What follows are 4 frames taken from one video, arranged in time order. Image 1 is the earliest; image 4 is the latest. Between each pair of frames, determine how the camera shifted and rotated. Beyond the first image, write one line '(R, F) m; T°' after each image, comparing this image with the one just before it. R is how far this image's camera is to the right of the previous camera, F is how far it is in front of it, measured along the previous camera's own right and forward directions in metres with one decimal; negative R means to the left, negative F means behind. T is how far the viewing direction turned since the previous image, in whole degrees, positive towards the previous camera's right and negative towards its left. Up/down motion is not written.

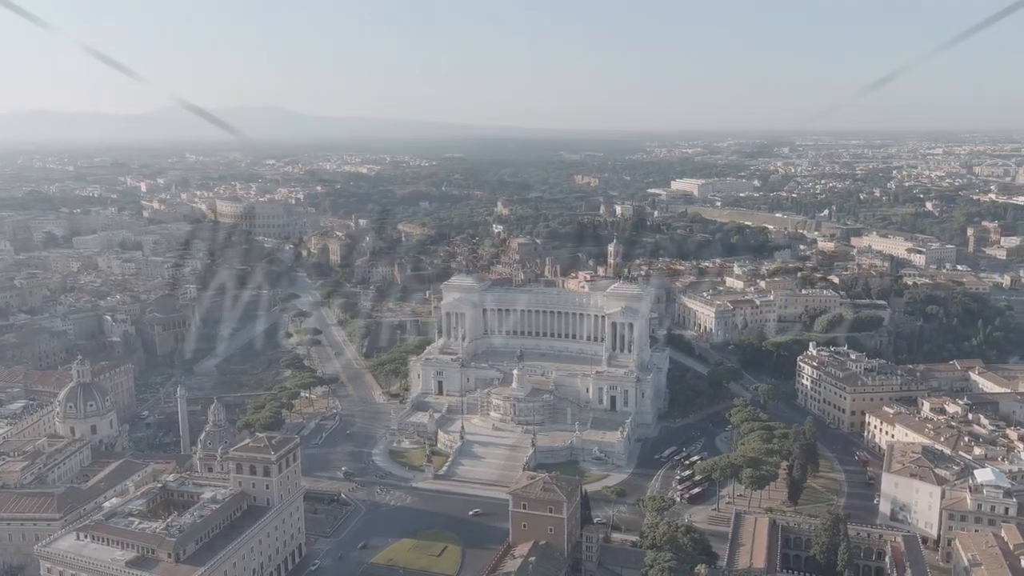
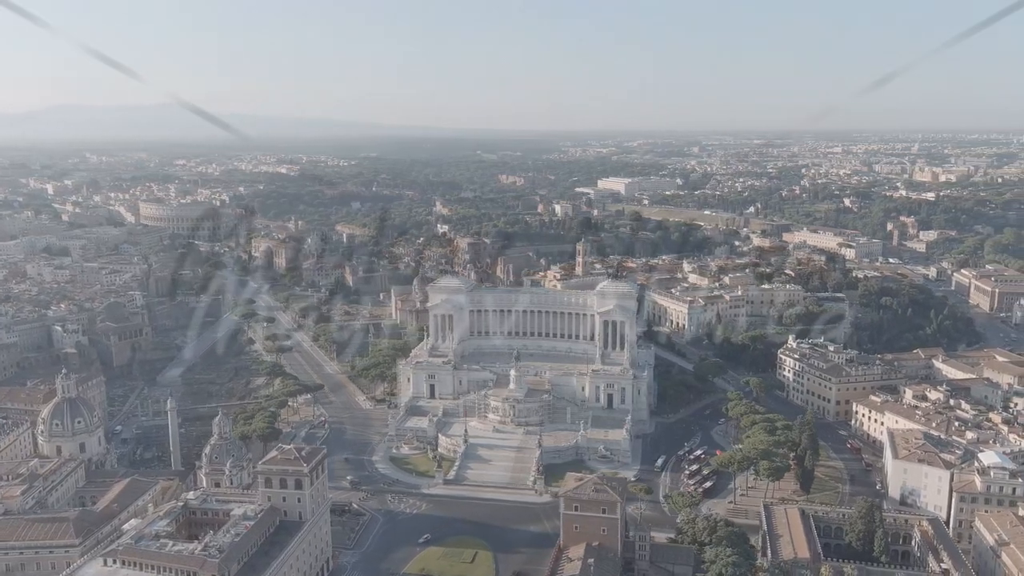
(-5.9, +0.8) m; +6°
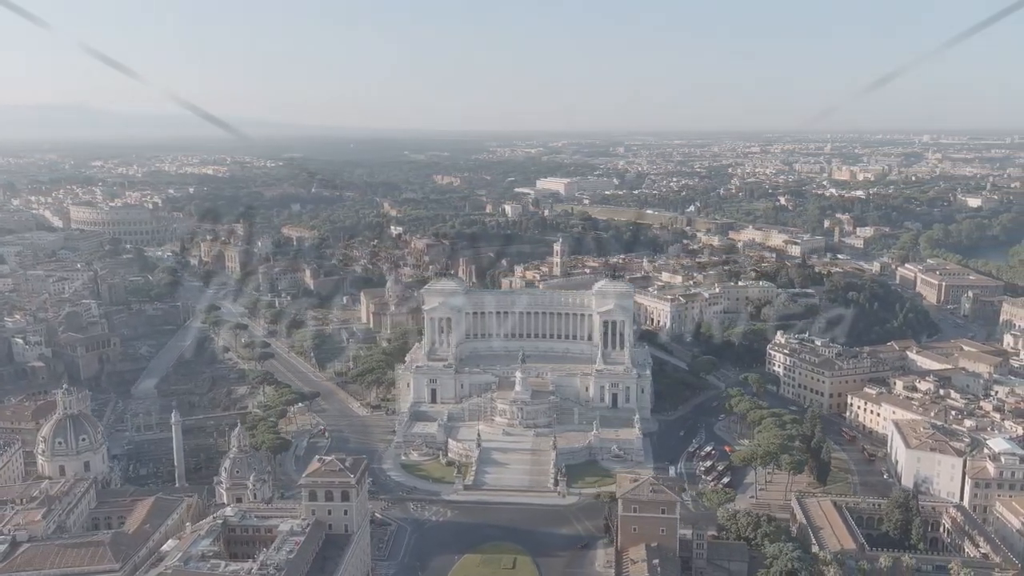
(-5.8, +0.7) m; +5°
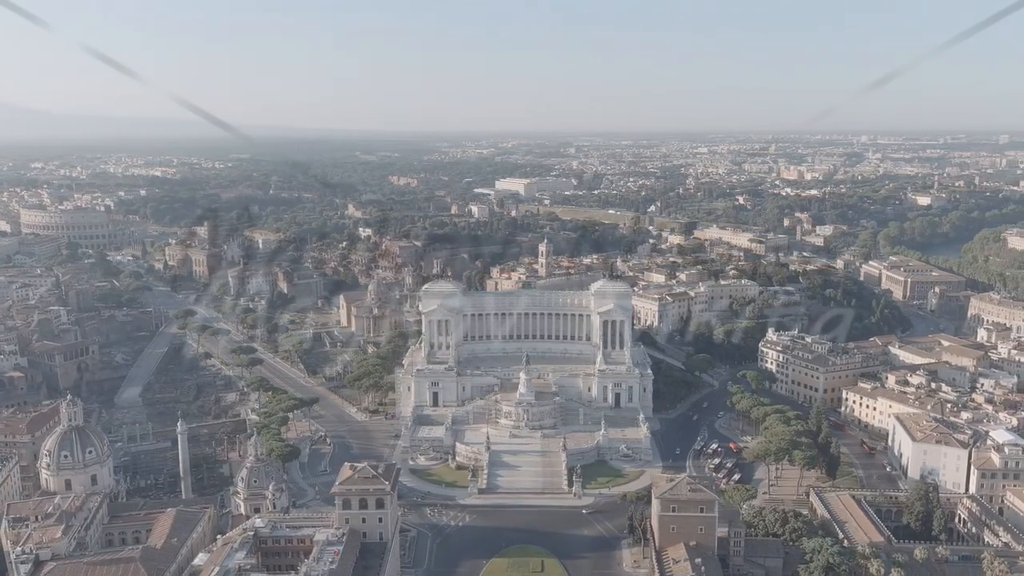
(-3.9, +0.4) m; +3°
